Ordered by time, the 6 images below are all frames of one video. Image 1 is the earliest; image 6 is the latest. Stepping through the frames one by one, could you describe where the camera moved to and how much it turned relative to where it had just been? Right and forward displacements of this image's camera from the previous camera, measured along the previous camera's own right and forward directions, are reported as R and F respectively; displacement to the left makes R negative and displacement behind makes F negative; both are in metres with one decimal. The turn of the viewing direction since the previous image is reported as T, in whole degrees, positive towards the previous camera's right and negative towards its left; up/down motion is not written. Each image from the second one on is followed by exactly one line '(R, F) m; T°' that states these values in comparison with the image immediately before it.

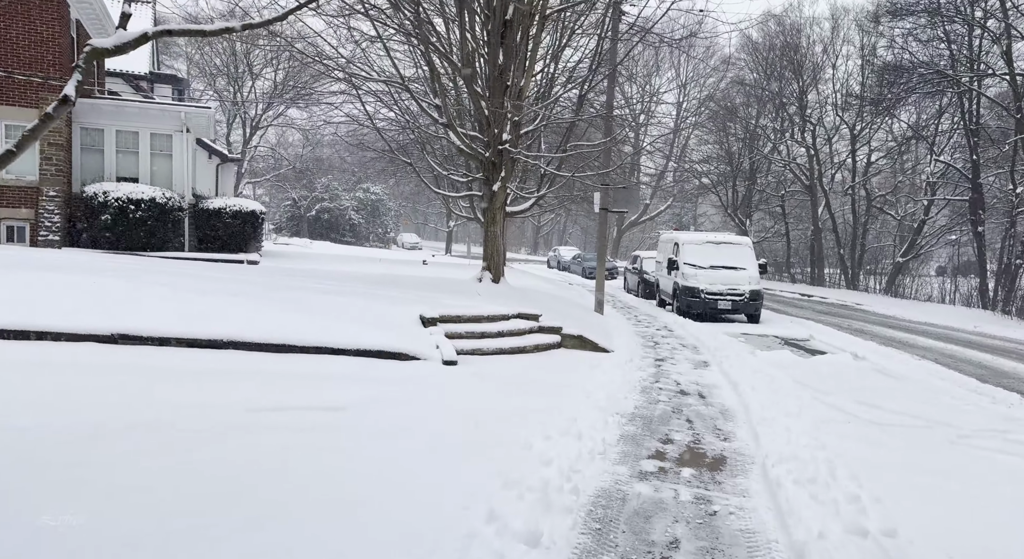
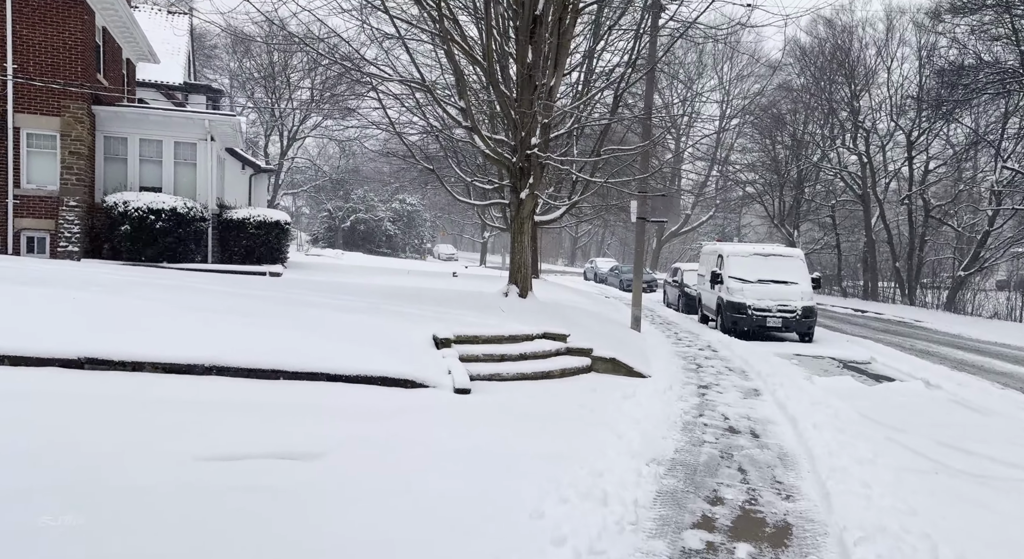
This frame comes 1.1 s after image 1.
(+0.2, +0.9) m; -3°
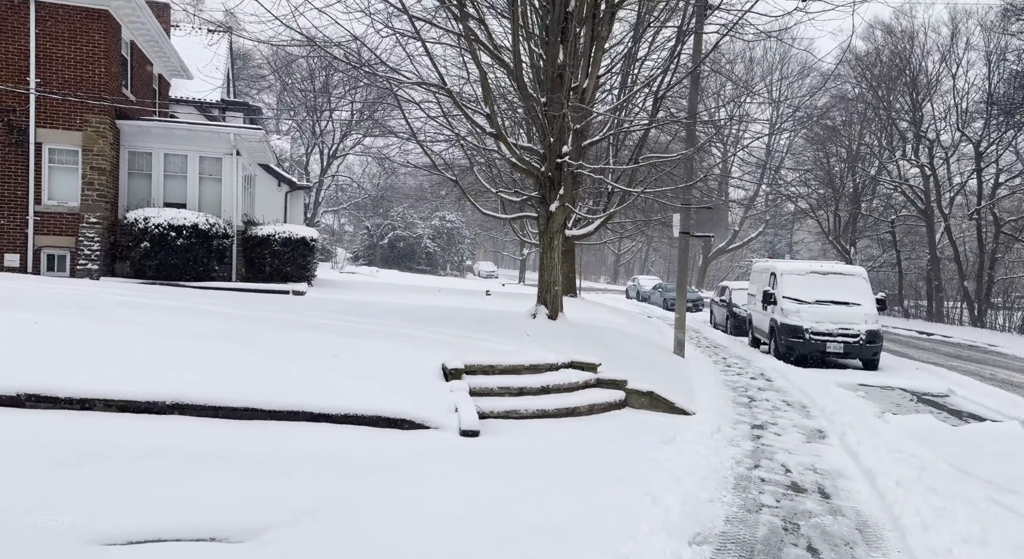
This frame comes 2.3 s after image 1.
(+0.2, +1.0) m; -3°
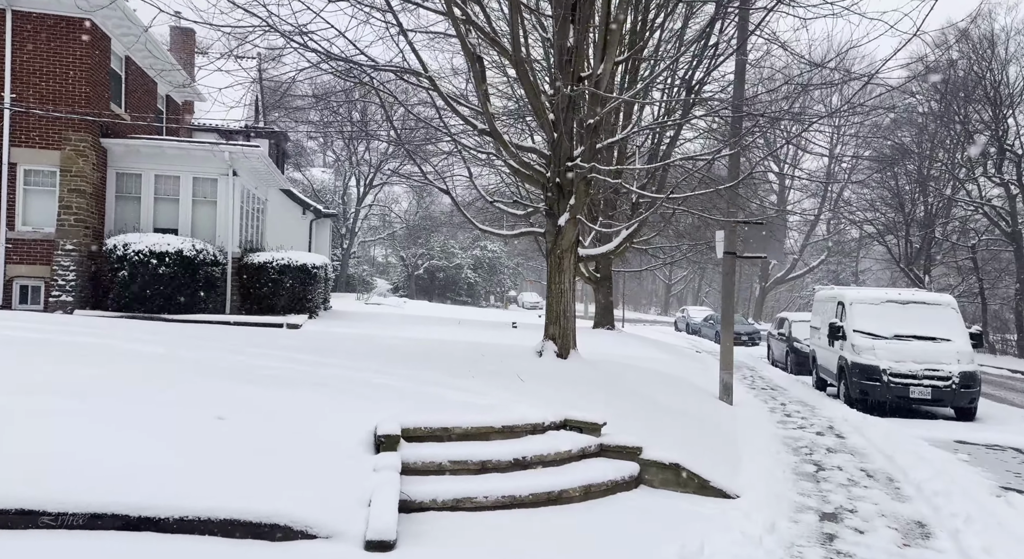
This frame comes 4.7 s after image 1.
(+0.6, +2.1) m; -4°
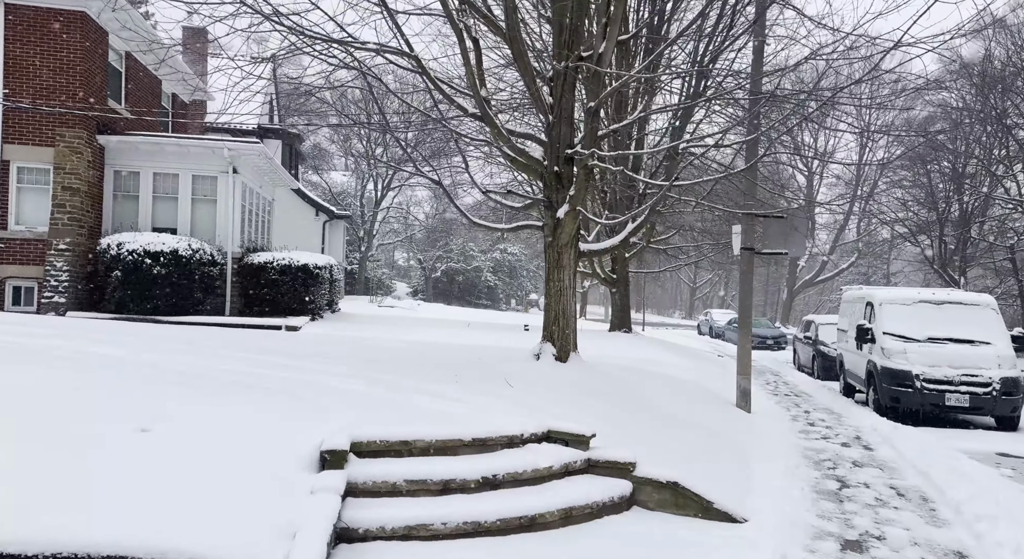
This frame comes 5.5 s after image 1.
(+0.3, +0.7) m; -2°
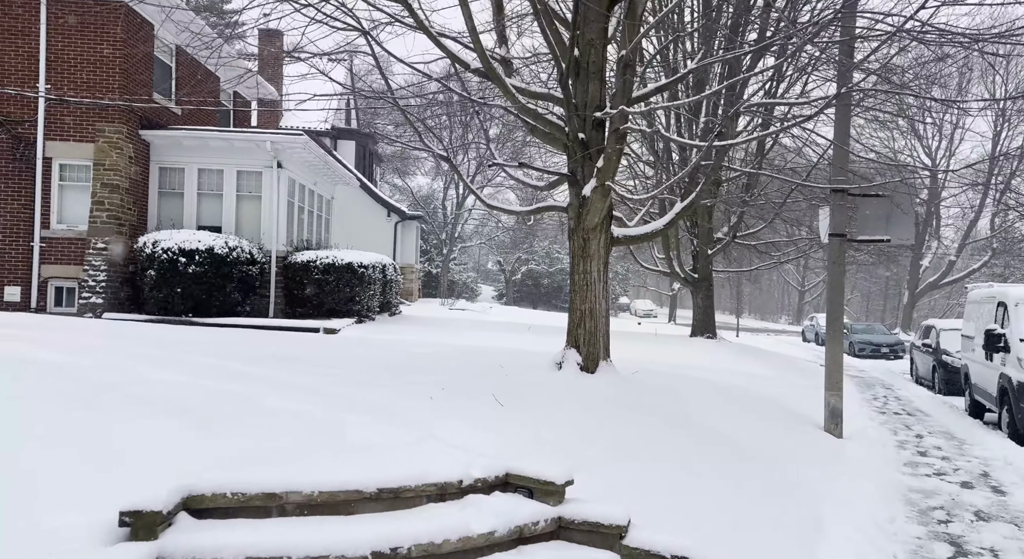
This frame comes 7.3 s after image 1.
(+0.8, +1.6) m; -8°
